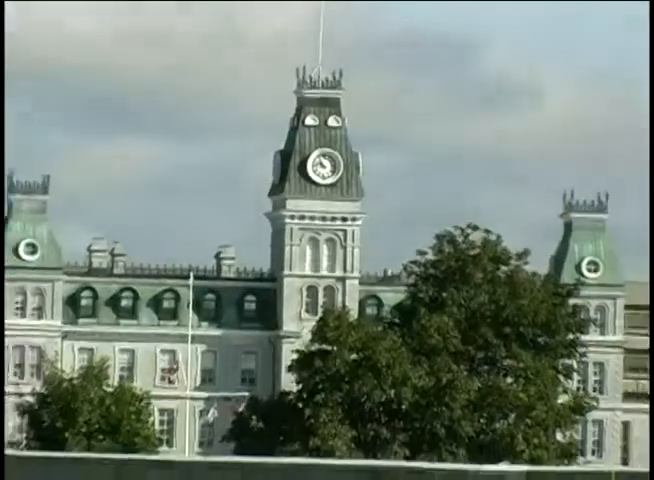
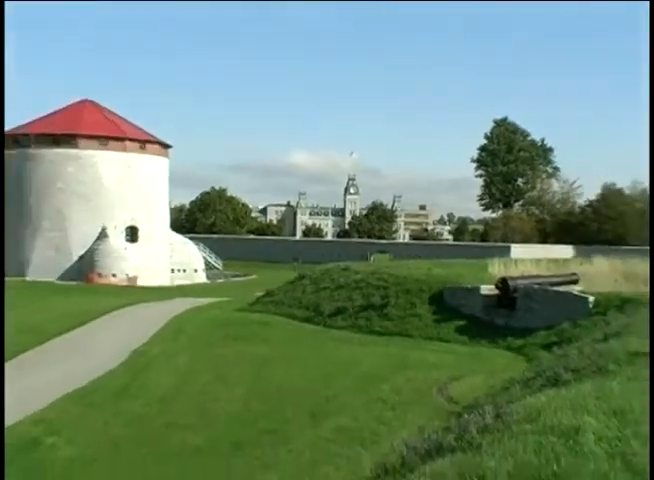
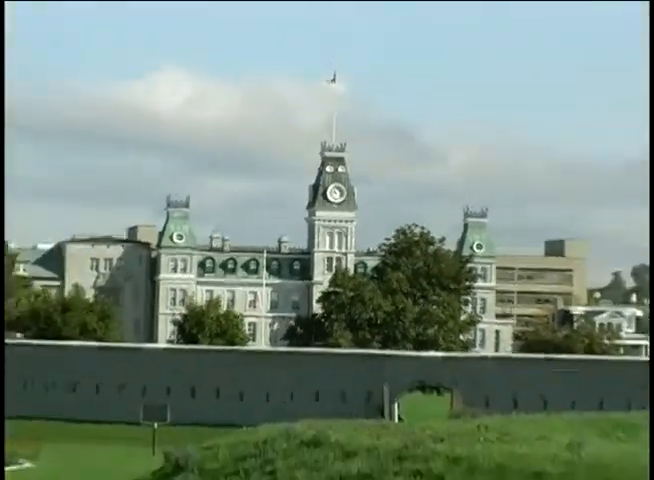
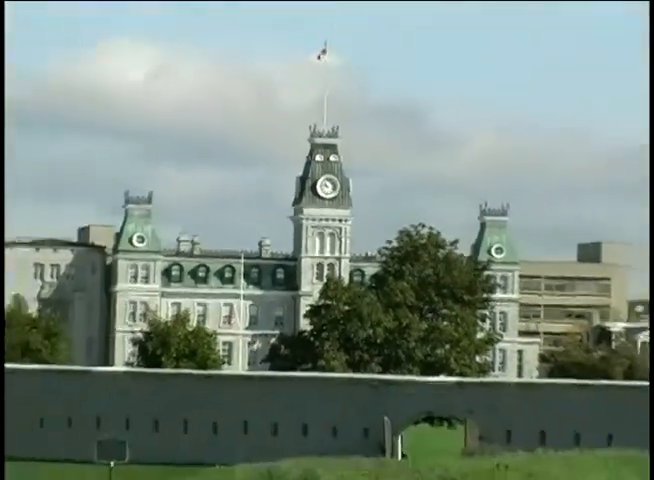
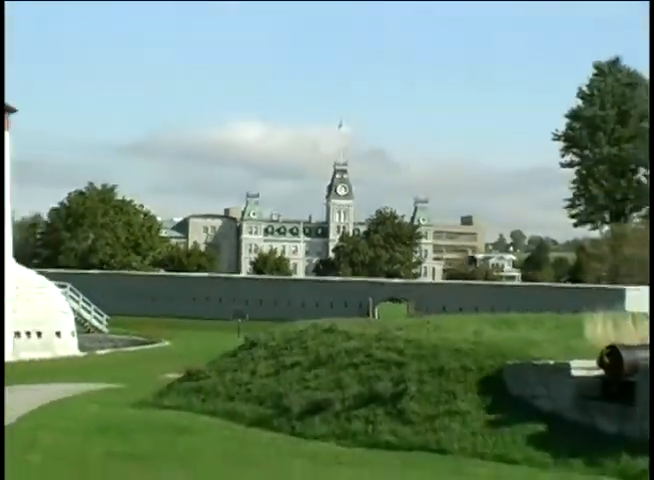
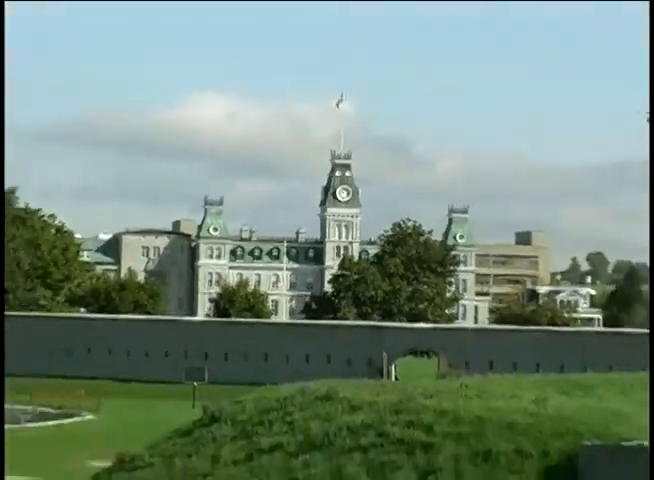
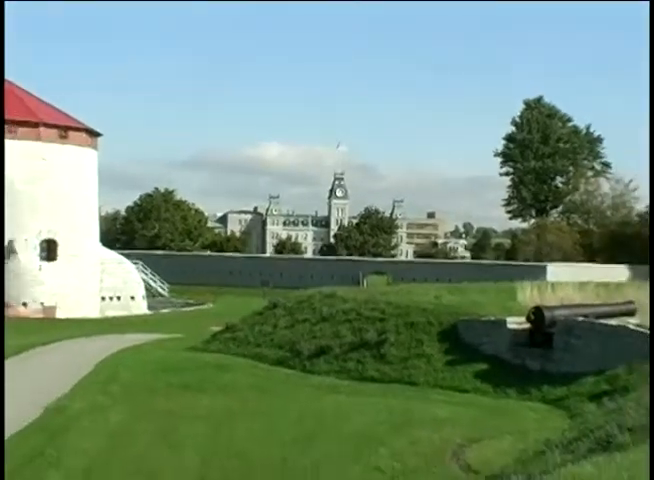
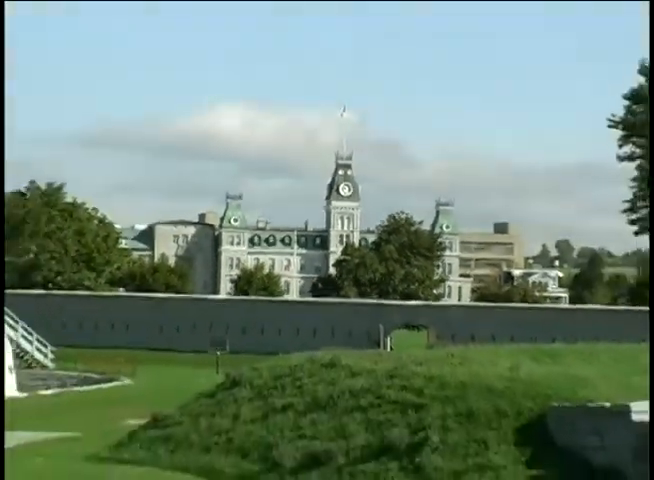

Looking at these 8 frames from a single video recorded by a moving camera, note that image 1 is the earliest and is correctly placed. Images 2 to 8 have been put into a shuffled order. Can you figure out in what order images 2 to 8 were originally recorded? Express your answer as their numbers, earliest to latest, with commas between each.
4, 3, 6, 8, 5, 7, 2
